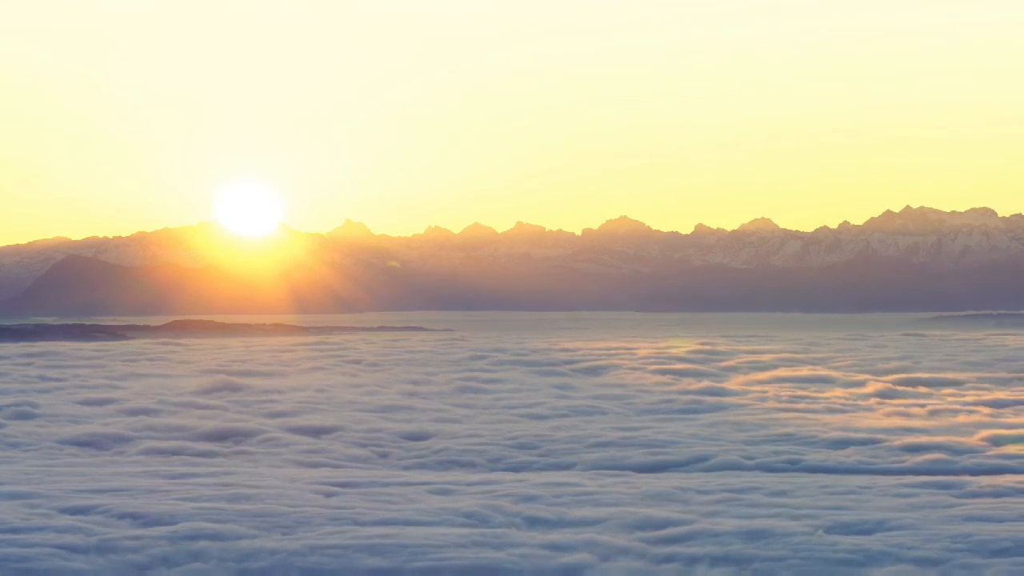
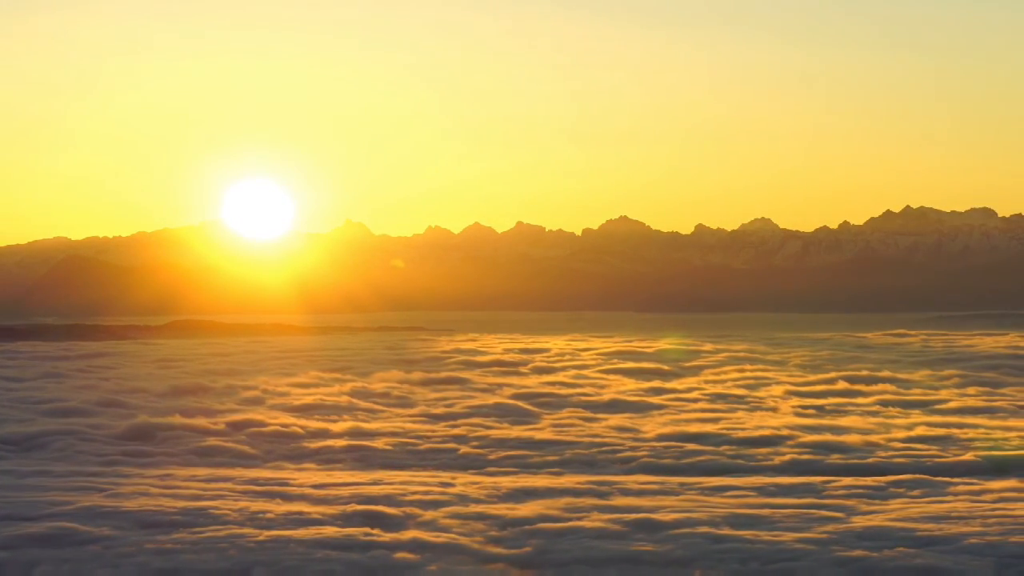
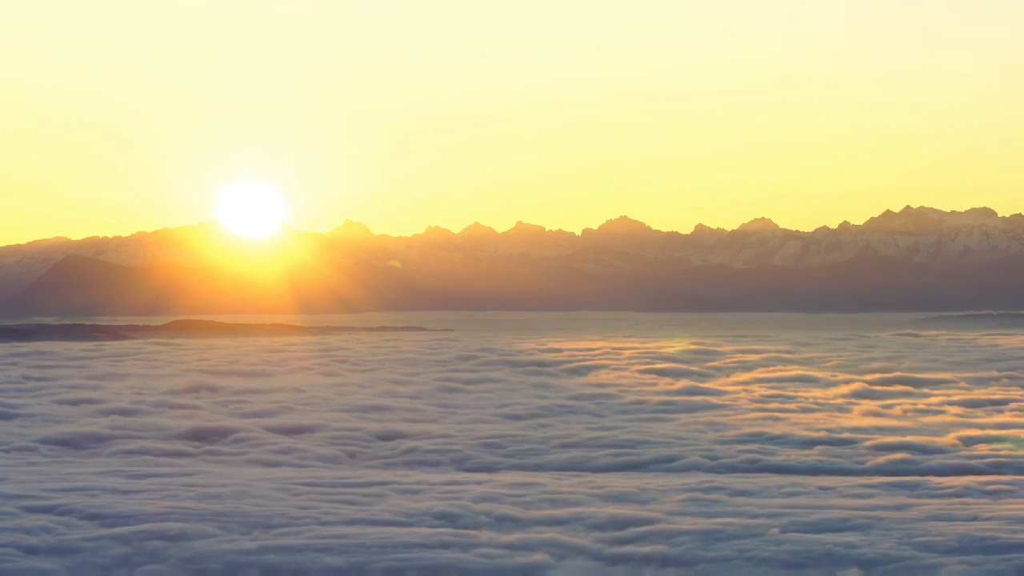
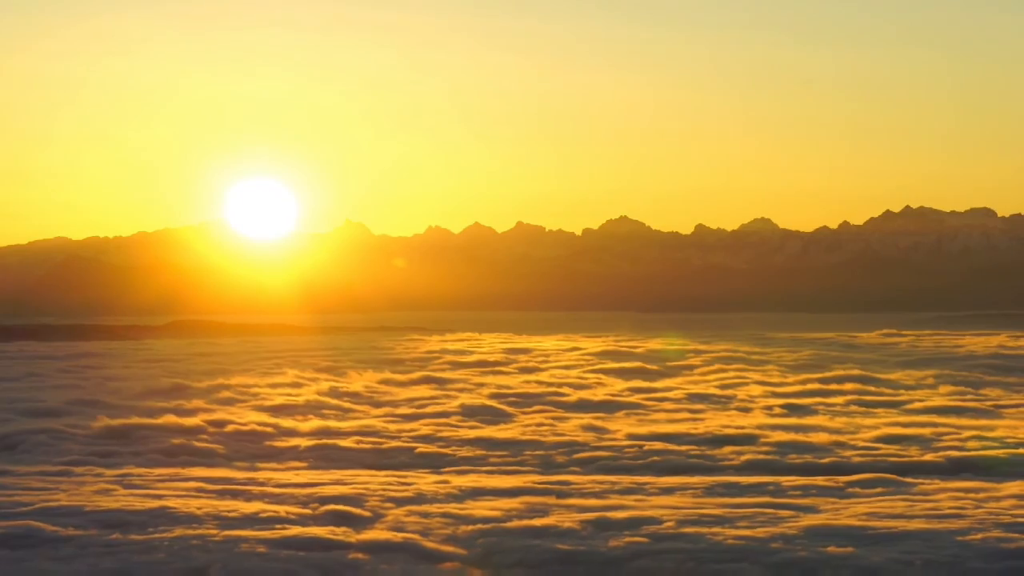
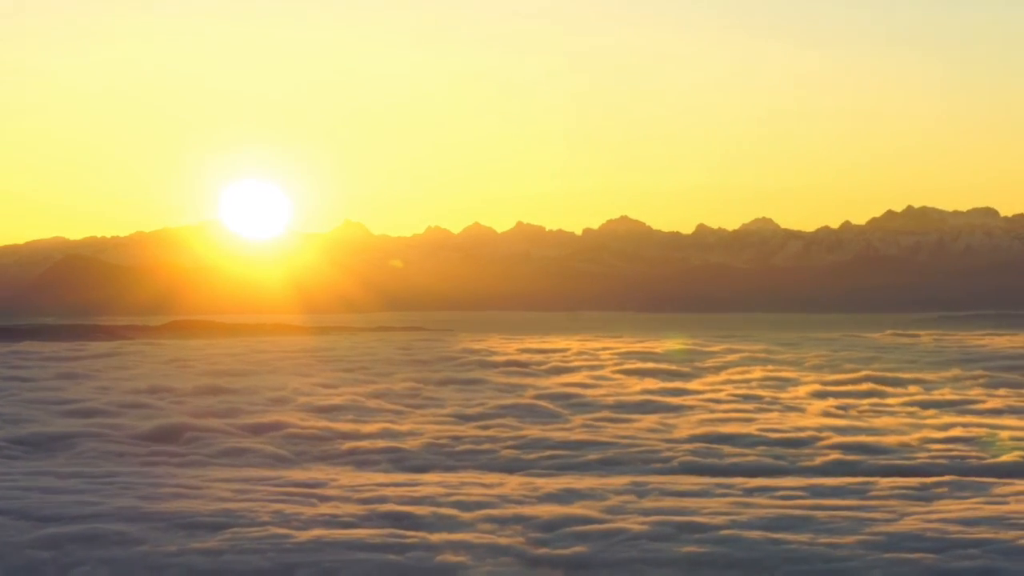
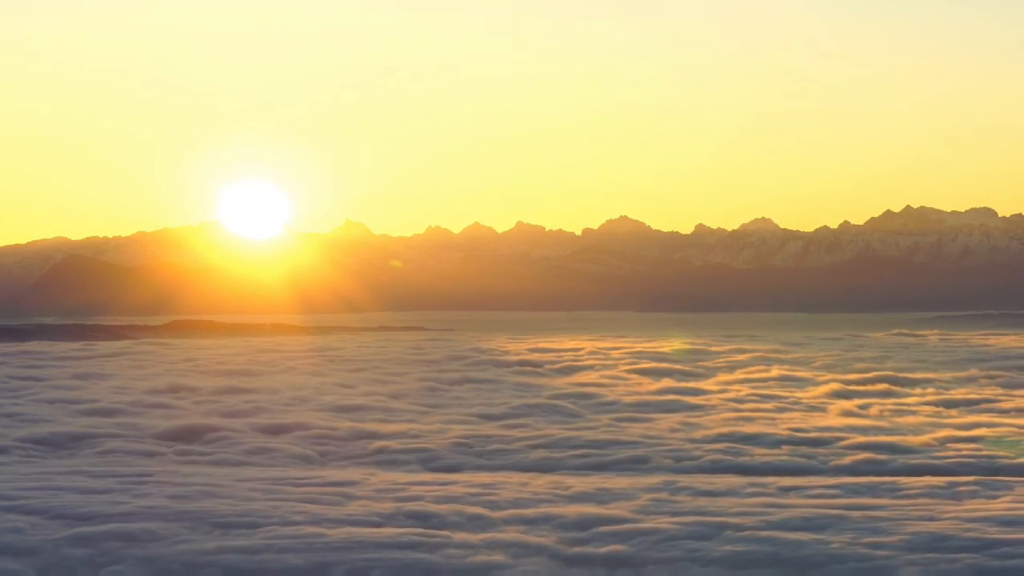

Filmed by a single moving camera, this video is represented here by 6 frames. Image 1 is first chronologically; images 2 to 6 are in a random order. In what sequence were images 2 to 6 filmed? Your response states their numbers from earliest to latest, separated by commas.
3, 6, 5, 2, 4
